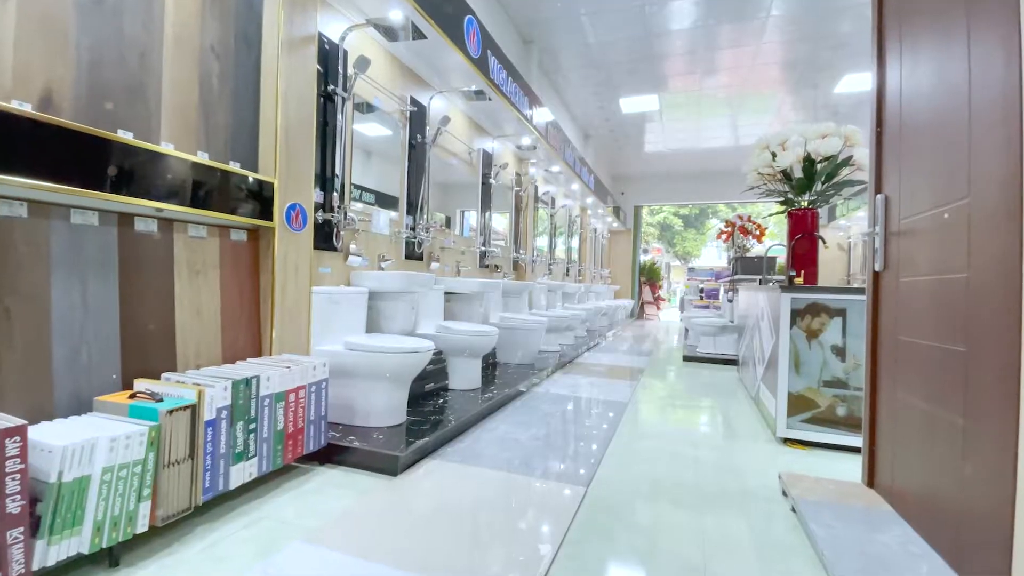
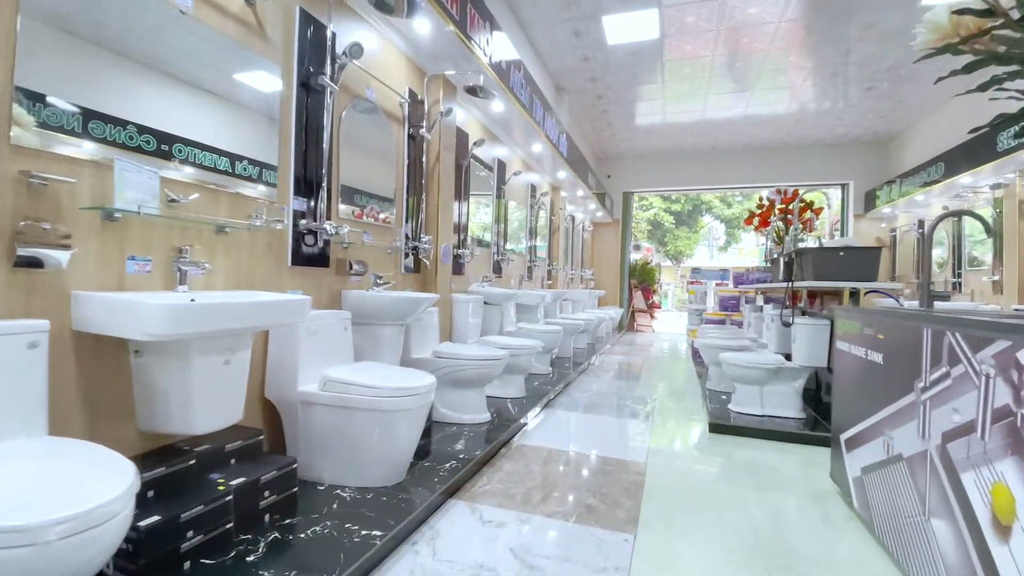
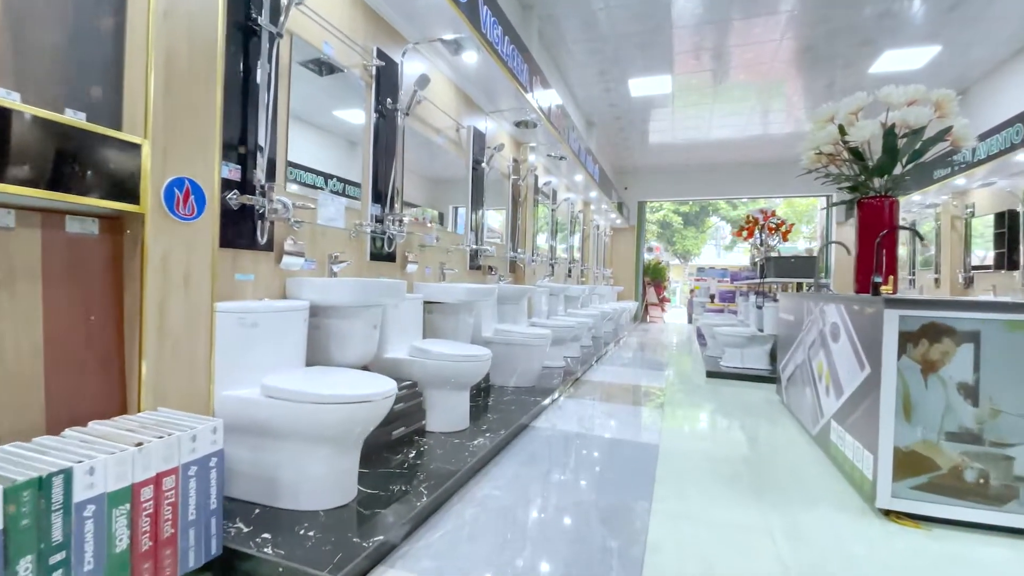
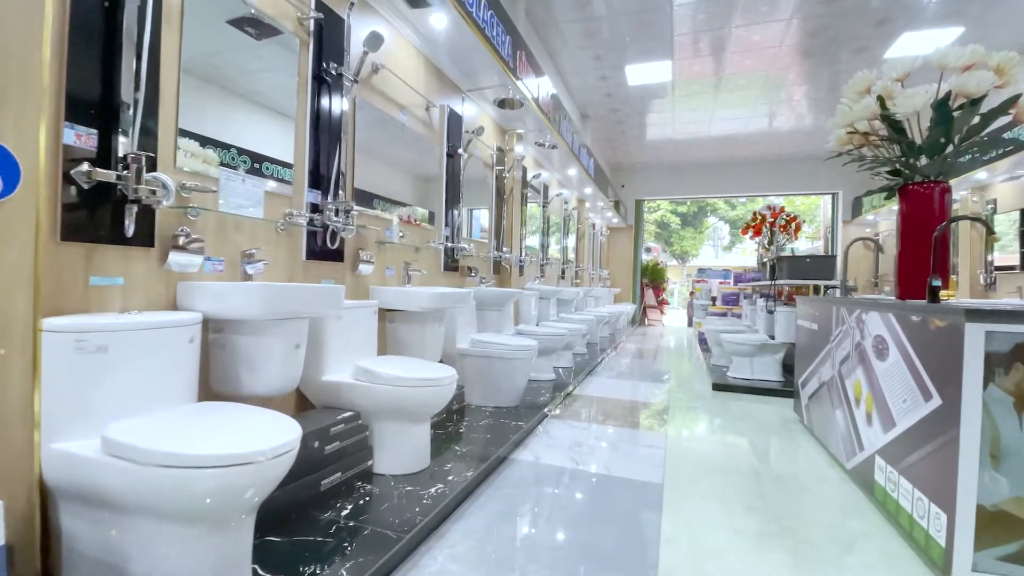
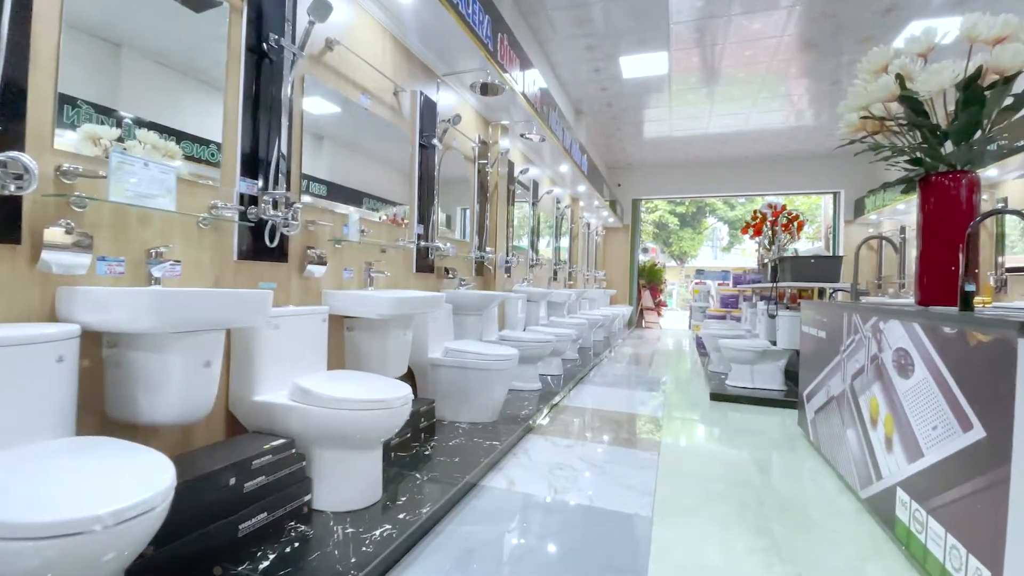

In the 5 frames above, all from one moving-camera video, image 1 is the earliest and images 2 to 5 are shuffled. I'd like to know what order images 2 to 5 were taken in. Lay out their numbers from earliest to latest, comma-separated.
3, 4, 5, 2
